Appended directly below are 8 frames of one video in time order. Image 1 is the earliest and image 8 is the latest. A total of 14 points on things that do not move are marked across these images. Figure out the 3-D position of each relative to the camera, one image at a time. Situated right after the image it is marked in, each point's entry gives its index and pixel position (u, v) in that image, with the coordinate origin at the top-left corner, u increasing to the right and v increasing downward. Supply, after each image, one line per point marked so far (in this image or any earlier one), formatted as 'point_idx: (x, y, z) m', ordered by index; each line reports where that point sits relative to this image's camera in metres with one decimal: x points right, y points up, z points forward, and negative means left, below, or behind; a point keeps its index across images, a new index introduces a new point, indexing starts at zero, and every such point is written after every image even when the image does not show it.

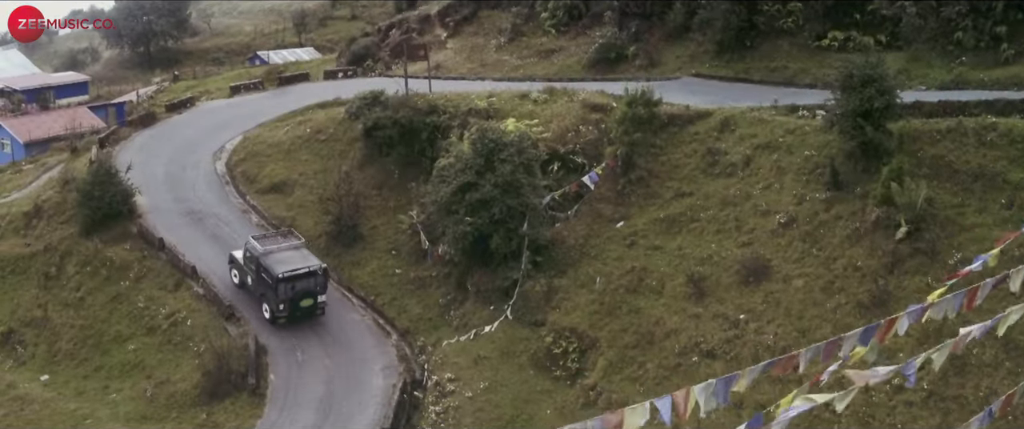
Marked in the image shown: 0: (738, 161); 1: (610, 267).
0: (+3.5, +0.8, +18.6) m
1: (+1.4, -0.8, +17.4) m
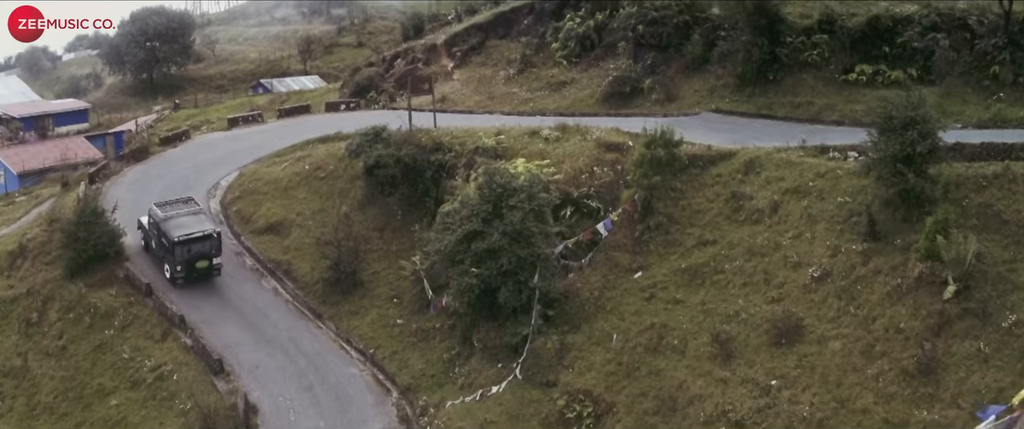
0: (+3.7, +0.1, +17.3) m
1: (+1.6, -1.5, +16.1) m
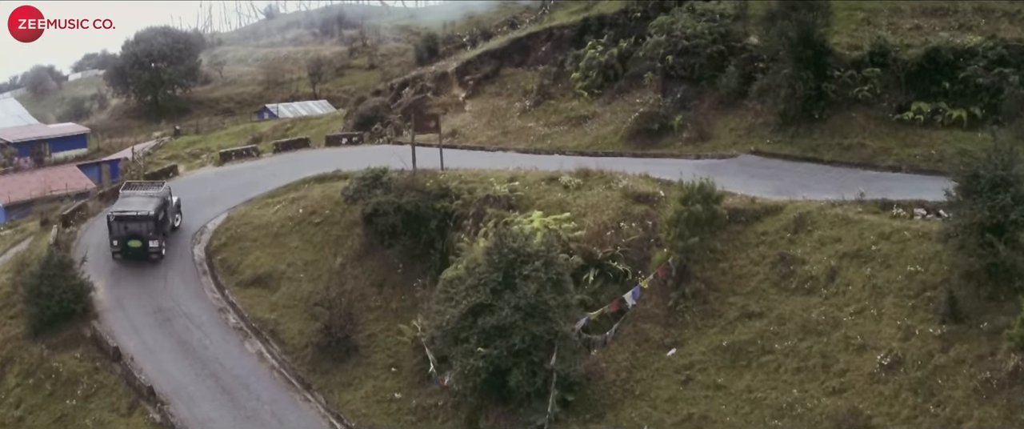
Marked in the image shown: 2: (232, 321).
0: (+3.9, -0.7, +14.9) m
1: (+1.7, -2.3, +13.7) m
2: (-4.6, -1.8, +19.6) m
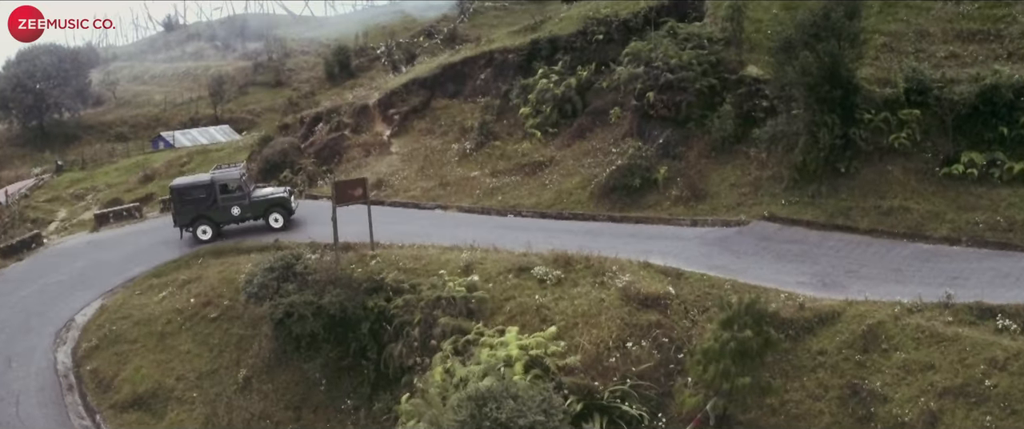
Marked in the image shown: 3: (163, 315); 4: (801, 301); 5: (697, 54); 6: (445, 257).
0: (+3.7, -1.9, +10.7) m
1: (+1.6, -3.5, +9.4) m
2: (-5.1, -3.1, +14.8) m
3: (-5.1, -1.5, +17.2) m
4: (+3.1, -0.9, +12.6) m
5: (+3.3, +2.7, +19.8) m
6: (-0.9, -0.6, +15.4) m
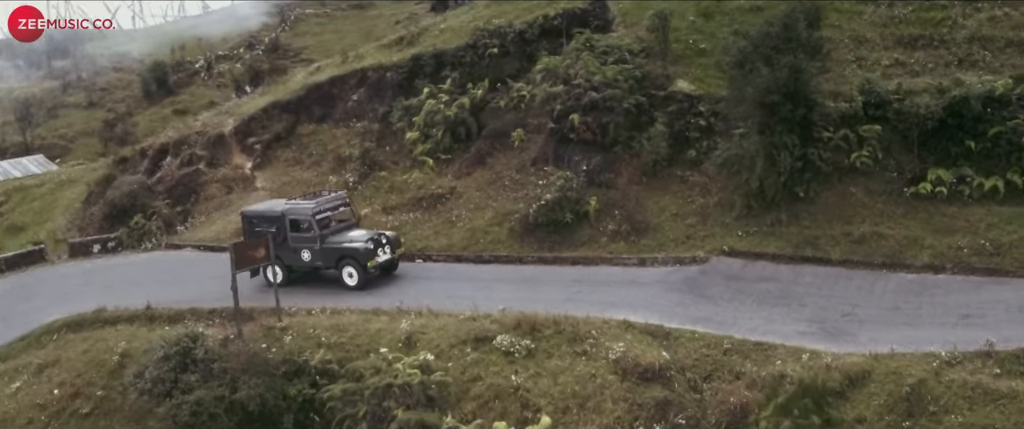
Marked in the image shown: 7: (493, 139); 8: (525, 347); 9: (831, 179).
0: (+3.8, -2.3, +9.1) m
1: (+2.1, -4.0, +7.5) m
2: (-5.5, -4.0, +11.8) m
3: (-5.9, -2.4, +14.1) m
4: (+2.8, -1.3, +10.9) m
5: (+1.7, +2.2, +18.0) m
6: (-1.5, -1.2, +13.0) m
7: (-0.3, +1.3, +19.6) m
8: (+0.1, -1.3, +11.7) m
9: (+4.1, +0.4, +15.1) m
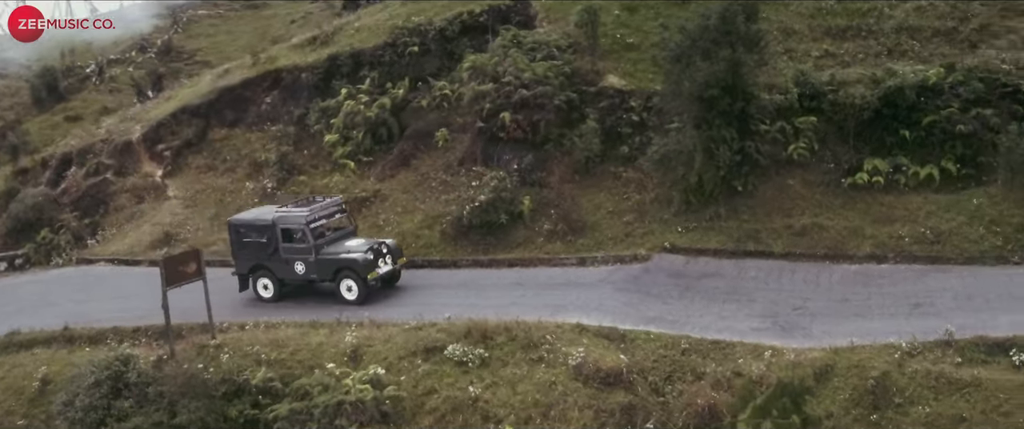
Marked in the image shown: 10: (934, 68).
0: (+3.6, -2.2, +9.1) m
1: (+2.1, -4.0, +7.3) m
2: (-5.8, -4.2, +10.9) m
3: (-6.5, -2.6, +13.2) m
4: (+2.5, -1.3, +10.7) m
5: (+0.6, +2.2, +17.7) m
6: (-2.1, -1.3, +12.4) m
7: (-1.5, +1.2, +19.1) m
8: (-0.3, -1.4, +11.3) m
9: (+3.3, +0.5, +15.0) m
10: (+5.4, +1.9, +15.4) m
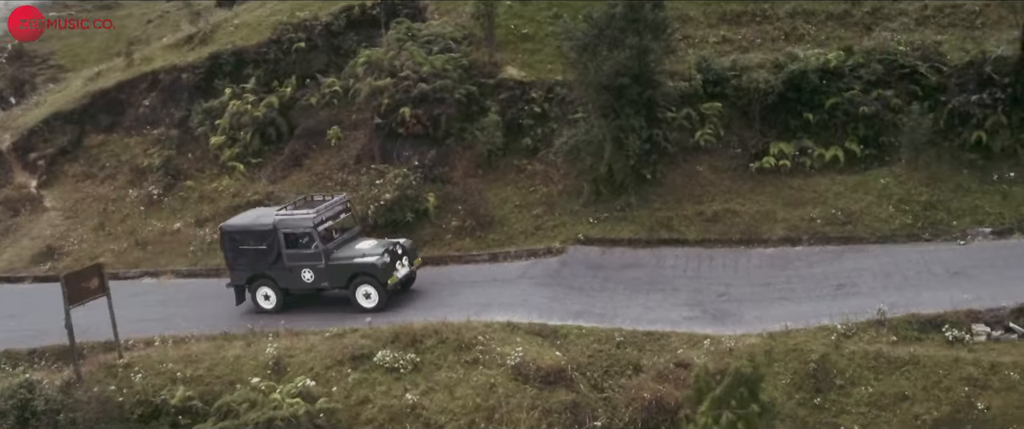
0: (+3.2, -2.0, +9.2) m
1: (+2.0, -3.9, +7.2) m
2: (-6.2, -4.5, +10.0) m
3: (-7.2, -2.9, +12.1) m
4: (+1.9, -1.2, +10.7) m
5: (-1.0, +2.3, +17.4) m
6: (-2.8, -1.4, +11.9) m
7: (-3.2, +1.2, +18.5) m
8: (-1.0, -1.4, +10.9) m
9: (+2.1, +0.7, +15.0) m
10: (+4.1, +2.2, +15.7) m
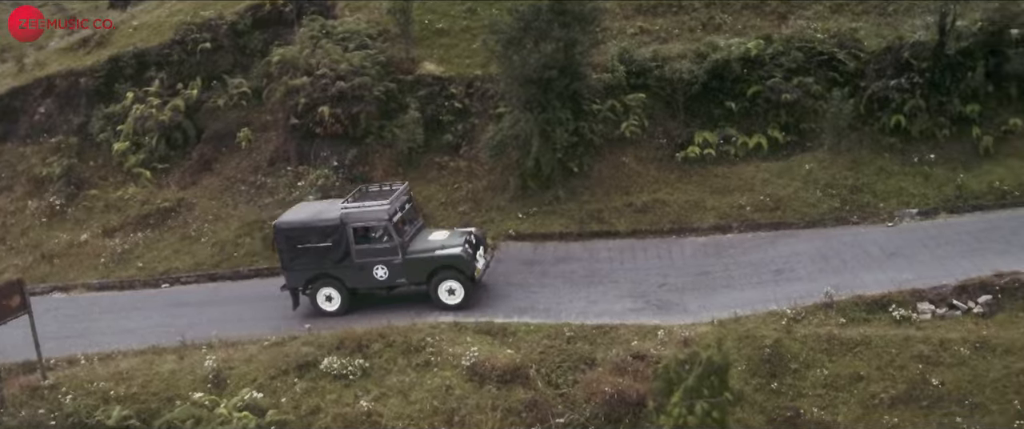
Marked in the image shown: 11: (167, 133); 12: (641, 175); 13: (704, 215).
0: (+2.9, -1.9, +9.3) m
1: (+2.0, -3.8, +7.3) m
2: (-6.4, -4.7, +9.2) m
3: (-7.7, -3.1, +11.2) m
4: (+1.4, -1.1, +10.7) m
5: (-2.2, +2.3, +17.0) m
6: (-3.3, -1.5, +11.4) m
7: (-4.4, +1.1, +18.0) m
8: (-1.4, -1.4, +10.7) m
9: (+1.2, +0.8, +15.0) m
10: (+3.0, +2.3, +15.8) m
11: (-5.2, +1.3, +18.1) m
12: (+1.7, +0.5, +14.7) m
13: (+2.3, 0.0, +13.9) m
